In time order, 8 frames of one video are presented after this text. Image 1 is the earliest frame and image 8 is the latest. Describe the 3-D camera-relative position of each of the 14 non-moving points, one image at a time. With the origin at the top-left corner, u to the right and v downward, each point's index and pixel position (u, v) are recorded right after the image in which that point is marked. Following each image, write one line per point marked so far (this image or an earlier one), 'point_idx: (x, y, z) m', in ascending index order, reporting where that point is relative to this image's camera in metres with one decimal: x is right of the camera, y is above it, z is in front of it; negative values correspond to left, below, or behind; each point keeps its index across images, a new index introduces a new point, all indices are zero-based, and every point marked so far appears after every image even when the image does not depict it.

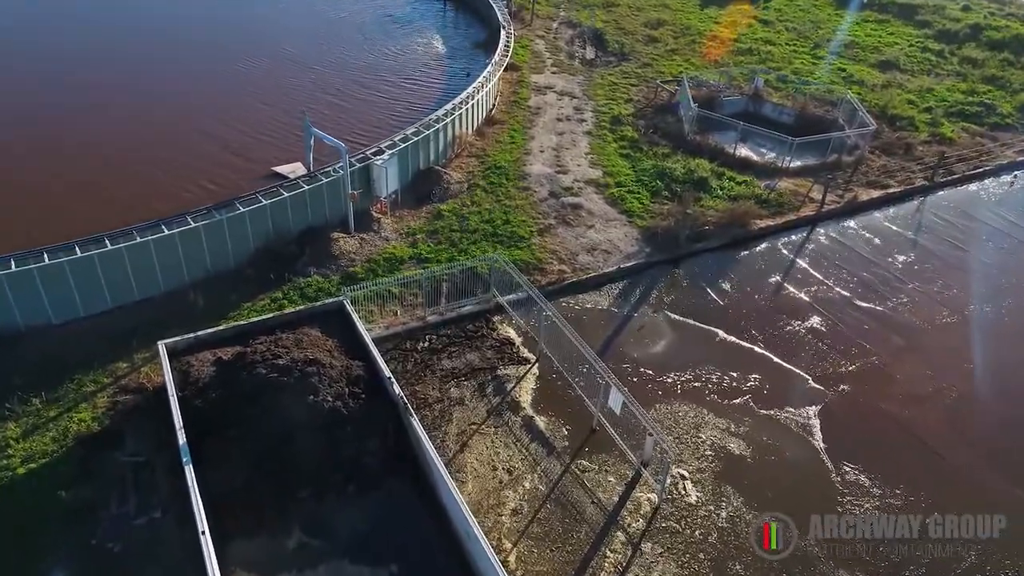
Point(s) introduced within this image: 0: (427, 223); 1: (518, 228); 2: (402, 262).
0: (-2.3, +1.7, +19.0) m
1: (+0.2, +1.6, +18.9) m
2: (-2.7, +0.6, +17.4) m
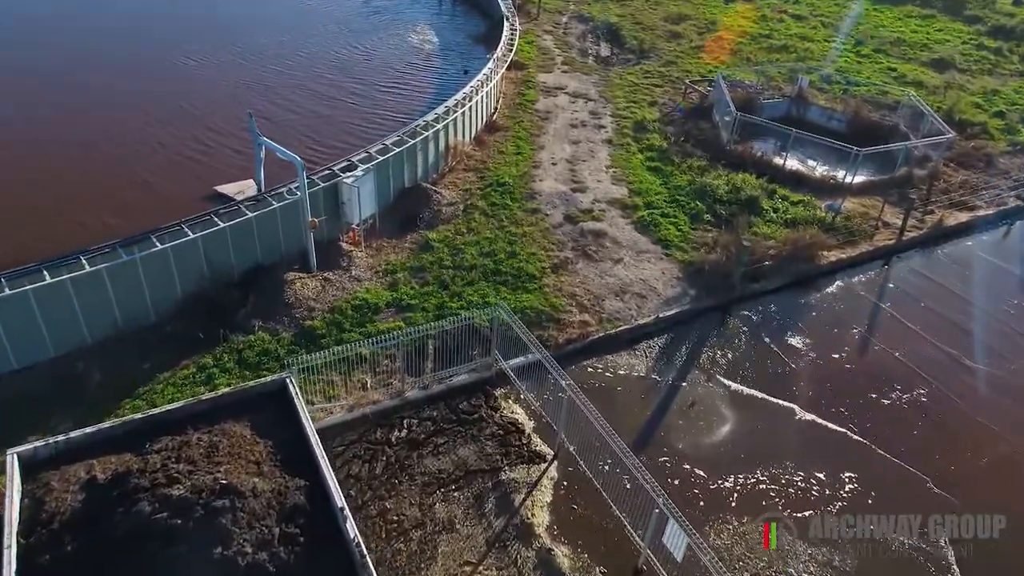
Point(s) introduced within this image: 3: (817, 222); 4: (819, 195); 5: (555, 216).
0: (-2.1, +0.7, +15.0) m
1: (+0.4, +0.5, +15.0) m
2: (-2.5, -0.4, +13.4) m
3: (+7.2, +1.6, +17.1) m
4: (+8.0, +2.5, +18.8) m
5: (+1.0, +1.7, +16.9) m
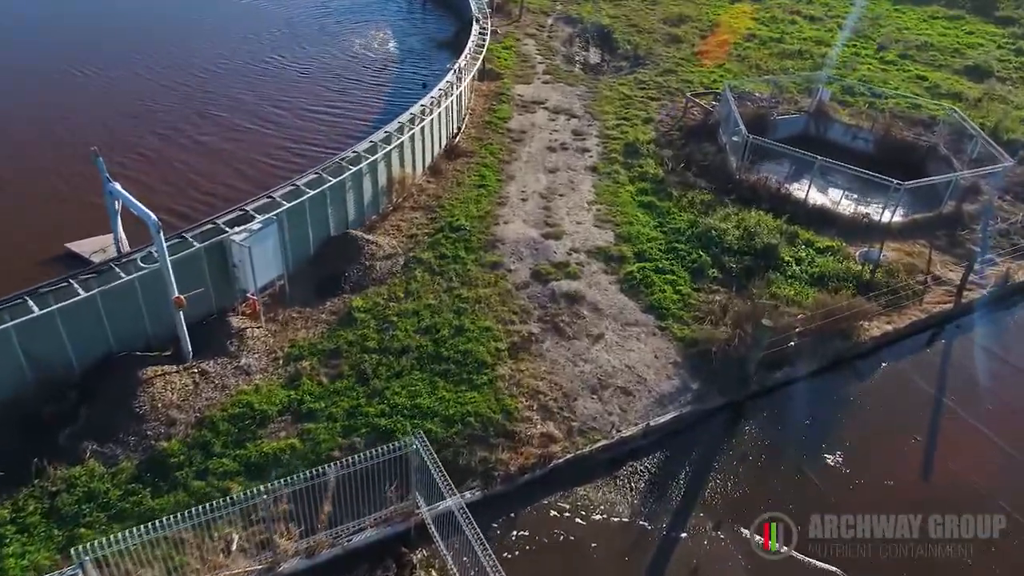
0: (-3.0, -0.7, +11.5) m
1: (-0.5, -0.9, +11.4) m
2: (-3.4, -1.8, +9.8) m
3: (+6.4, +0.2, +13.5) m
4: (+7.2, +1.1, +15.3) m
5: (+0.1, +0.3, +13.3) m
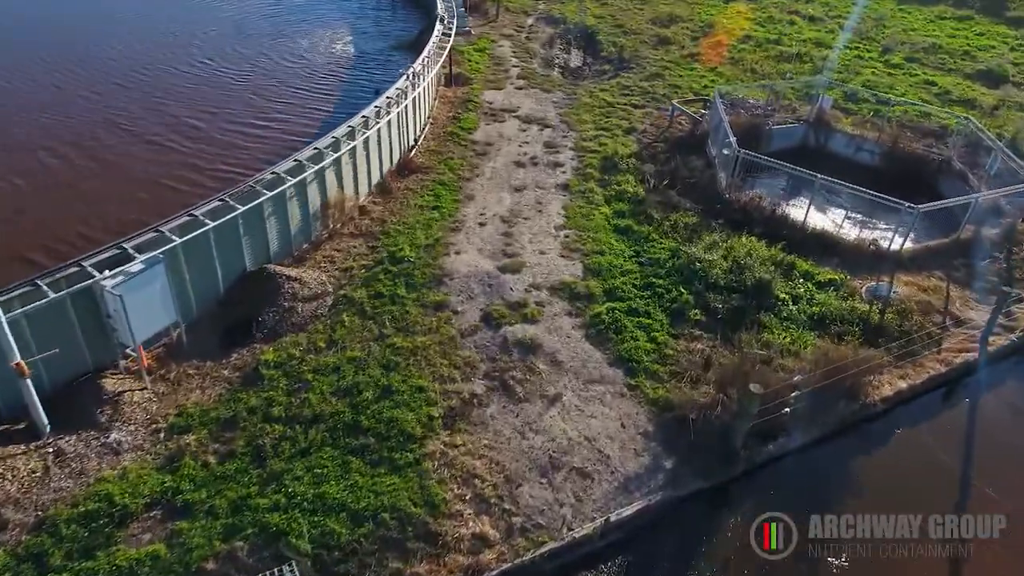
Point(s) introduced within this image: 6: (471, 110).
0: (-3.8, -1.4, +9.5) m
1: (-1.3, -1.6, +9.4) m
2: (-4.2, -2.5, +7.8) m
3: (+5.6, -0.5, +11.5) m
4: (+6.4, +0.3, +13.3) m
5: (-0.7, -0.4, +11.3) m
6: (-1.1, +4.6, +18.6) m
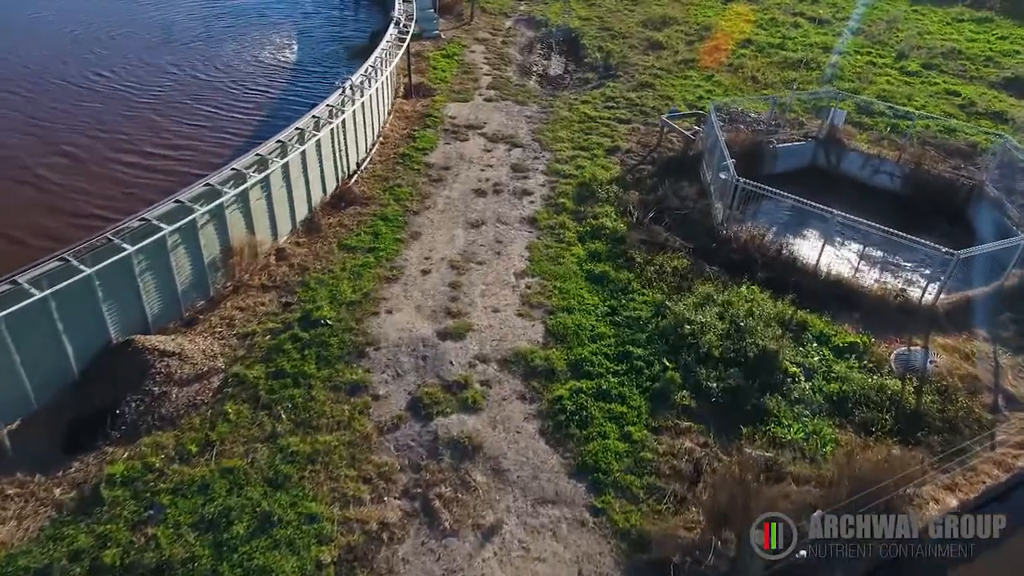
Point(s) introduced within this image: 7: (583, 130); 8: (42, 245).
0: (-4.6, -2.4, +7.0) m
1: (-2.1, -2.5, +7.0) m
2: (-5.0, -3.5, +5.4) m
3: (+4.8, -1.5, +9.1) m
4: (+5.6, -0.6, +10.9) m
5: (-1.5, -1.4, +8.9) m
6: (-1.9, +3.6, +16.2) m
7: (+1.7, +3.7, +16.7) m
8: (-6.5, +0.6, +10.0) m
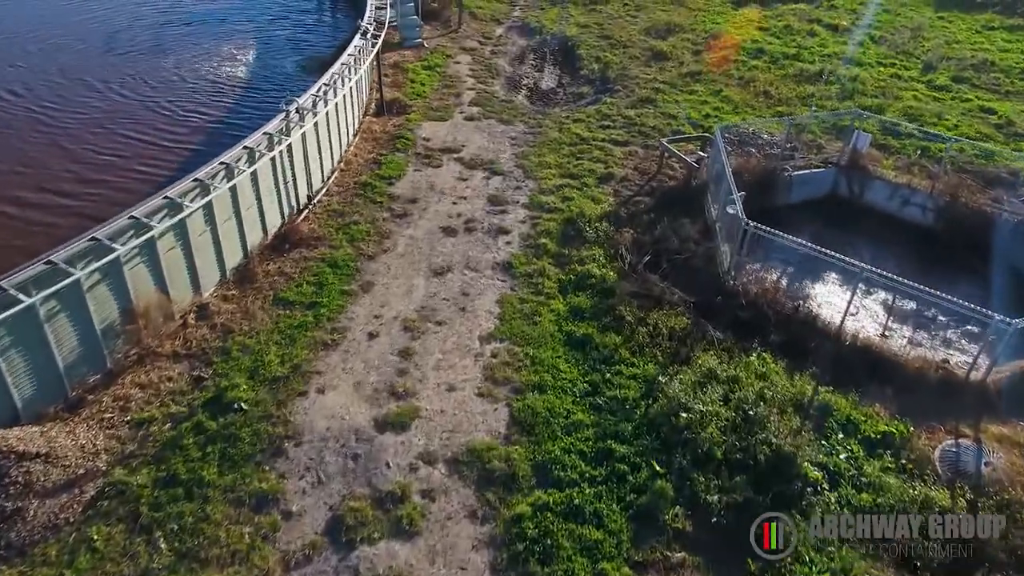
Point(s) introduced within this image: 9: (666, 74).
0: (-5.2, -3.3, +5.2) m
1: (-2.7, -3.4, +5.2) m
2: (-5.6, -4.3, +3.6) m
3: (+4.2, -2.4, +7.2) m
4: (+5.1, -1.5, +8.9) m
5: (-2.0, -2.3, +7.0) m
6: (-2.2, +2.8, +14.3) m
7: (+1.3, +2.8, +14.9) m
8: (-7.0, -0.2, +8.2) m
9: (+4.1, +5.7, +19.3) m
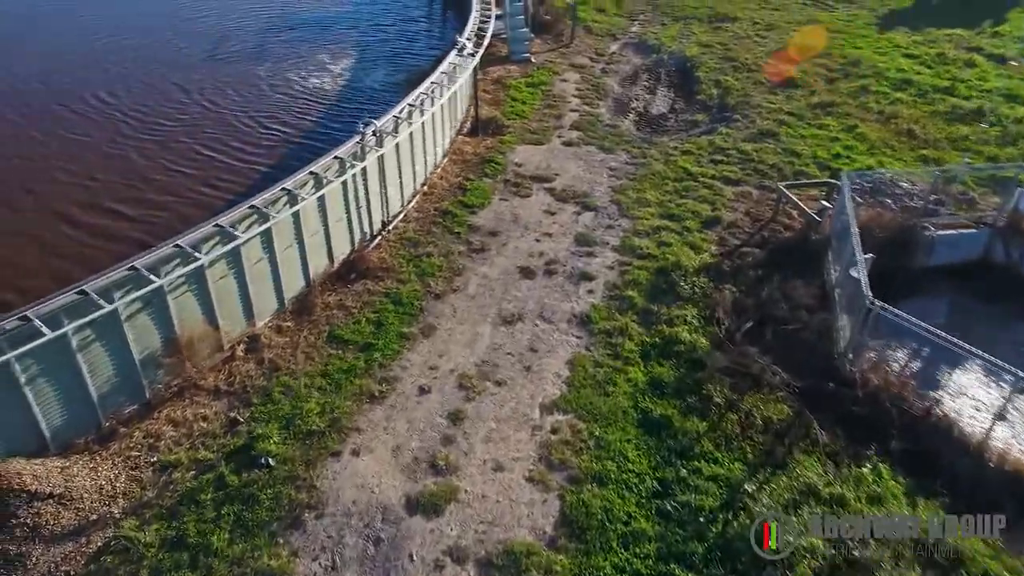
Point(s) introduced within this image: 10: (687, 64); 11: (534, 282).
0: (-5.2, -3.5, +4.9) m
1: (-2.8, -3.9, +4.4) m
2: (-5.9, -4.5, +3.3) m
3: (+4.4, -3.5, +5.4) m
4: (+5.6, -2.8, +7.0) m
5: (-1.7, -2.8, +6.2) m
6: (-0.4, +2.1, +13.4) m
7: (+3.1, +1.8, +13.4) m
8: (-6.3, -0.4, +8.1) m
9: (+6.8, +4.4, +17.4) m
10: (+4.8, +6.1, +19.6) m
11: (+0.3, +0.1, +10.7) m
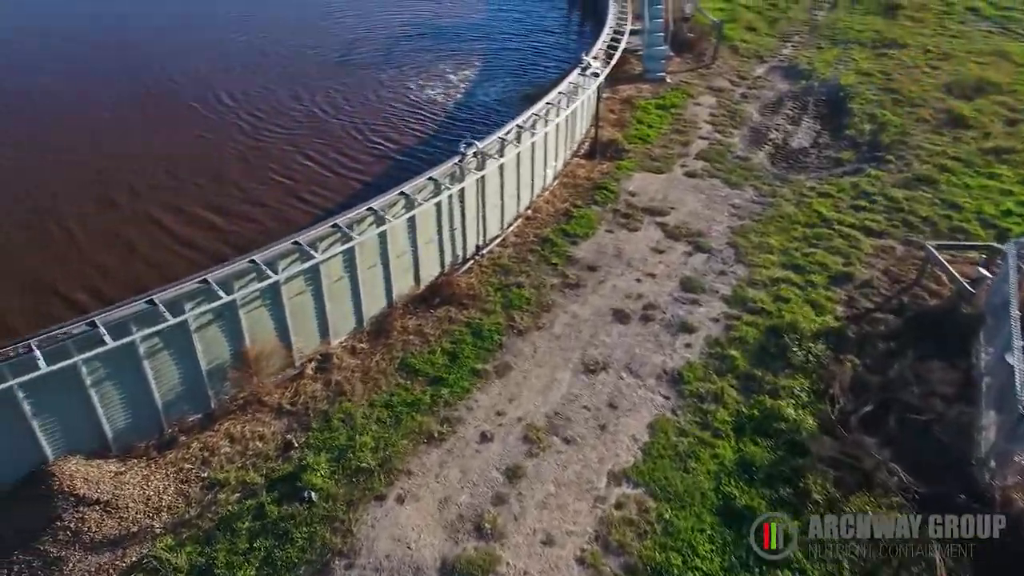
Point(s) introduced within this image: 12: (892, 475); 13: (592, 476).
0: (-5.2, -3.4, +5.1) m
1: (-3.0, -4.0, +4.2) m
2: (-6.3, -4.3, +3.7) m
3: (+4.3, -4.5, +3.9) m
4: (+5.8, -3.9, +5.3) m
5: (-1.5, -3.1, +5.8) m
6: (+1.5, +1.5, +12.7) m
7: (+4.9, +0.8, +12.1) m
8: (-5.4, -0.2, +8.4) m
9: (+9.6, +3.0, +15.3) m
10: (+8.1, +4.8, +17.9) m
11: (+1.6, -0.5, +9.9) m
12: (+4.1, -2.0, +7.7) m
13: (+0.9, -2.0, +7.6) m
